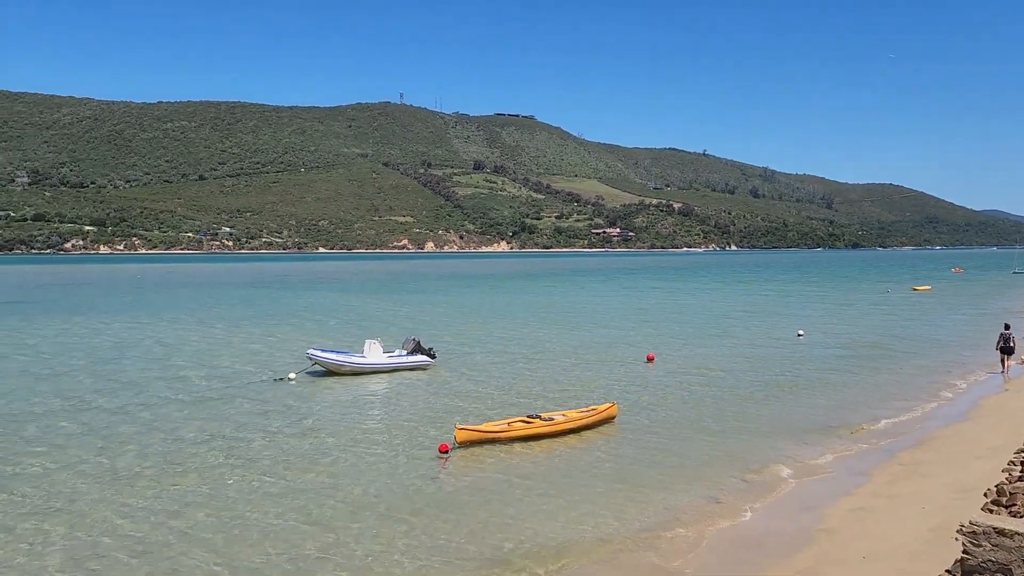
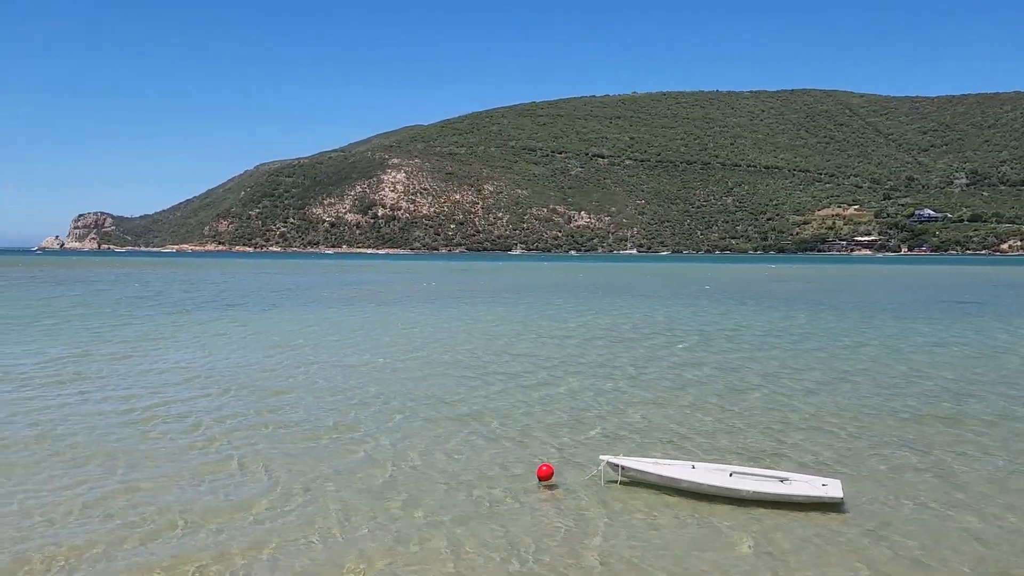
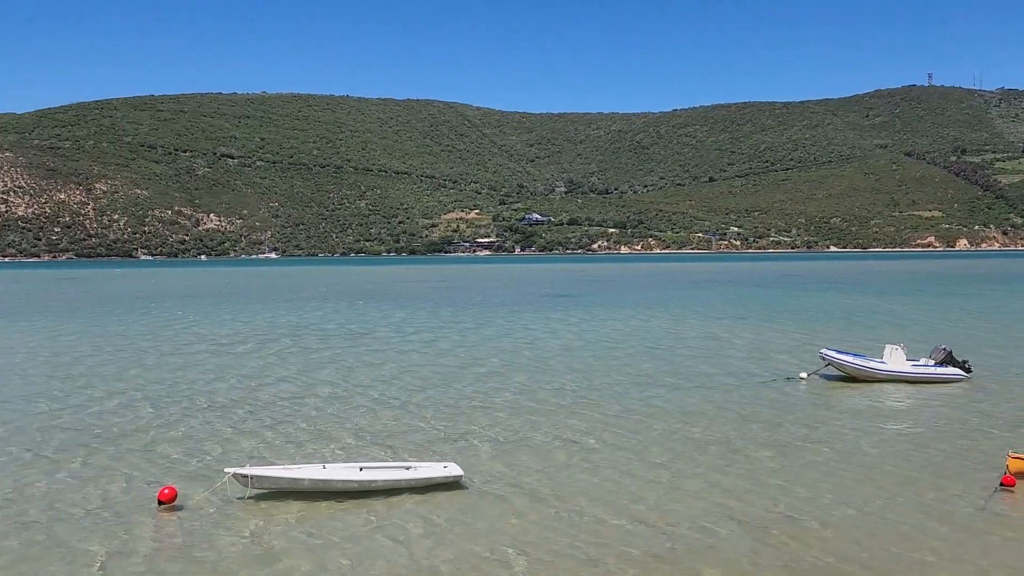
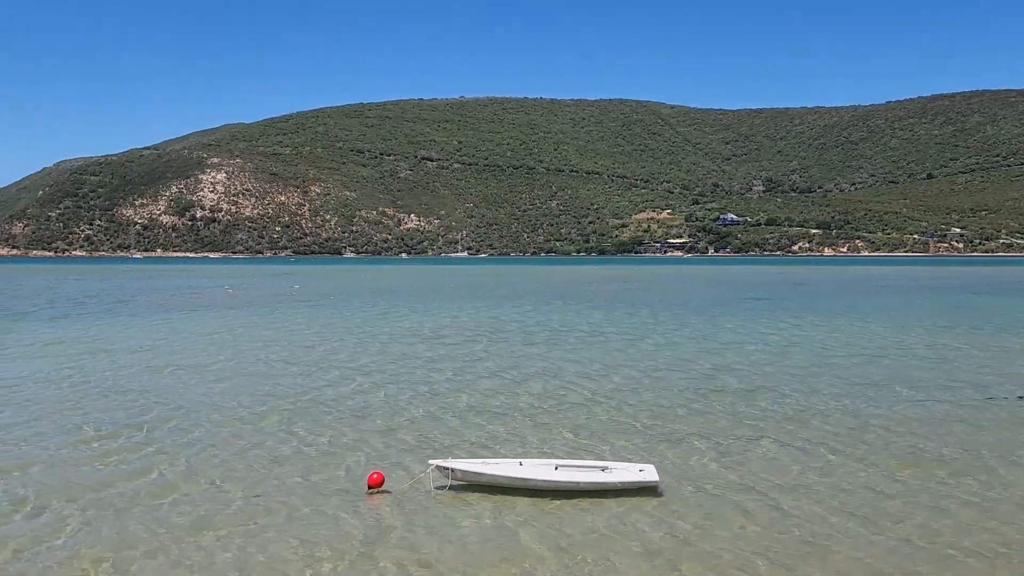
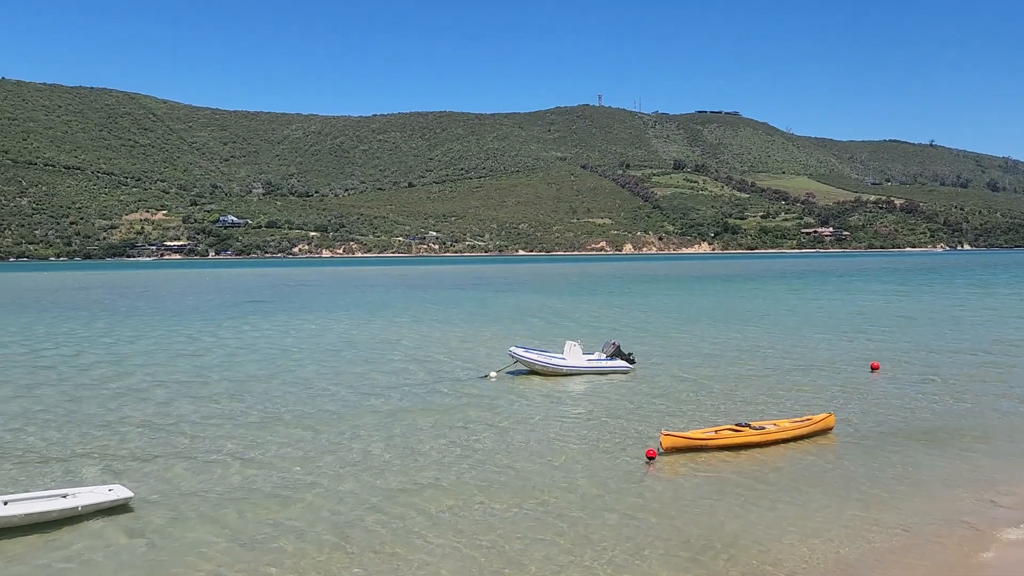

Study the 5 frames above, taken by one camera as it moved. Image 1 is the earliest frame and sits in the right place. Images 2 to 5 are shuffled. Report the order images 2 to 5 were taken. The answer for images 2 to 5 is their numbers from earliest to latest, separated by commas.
5, 3, 4, 2
